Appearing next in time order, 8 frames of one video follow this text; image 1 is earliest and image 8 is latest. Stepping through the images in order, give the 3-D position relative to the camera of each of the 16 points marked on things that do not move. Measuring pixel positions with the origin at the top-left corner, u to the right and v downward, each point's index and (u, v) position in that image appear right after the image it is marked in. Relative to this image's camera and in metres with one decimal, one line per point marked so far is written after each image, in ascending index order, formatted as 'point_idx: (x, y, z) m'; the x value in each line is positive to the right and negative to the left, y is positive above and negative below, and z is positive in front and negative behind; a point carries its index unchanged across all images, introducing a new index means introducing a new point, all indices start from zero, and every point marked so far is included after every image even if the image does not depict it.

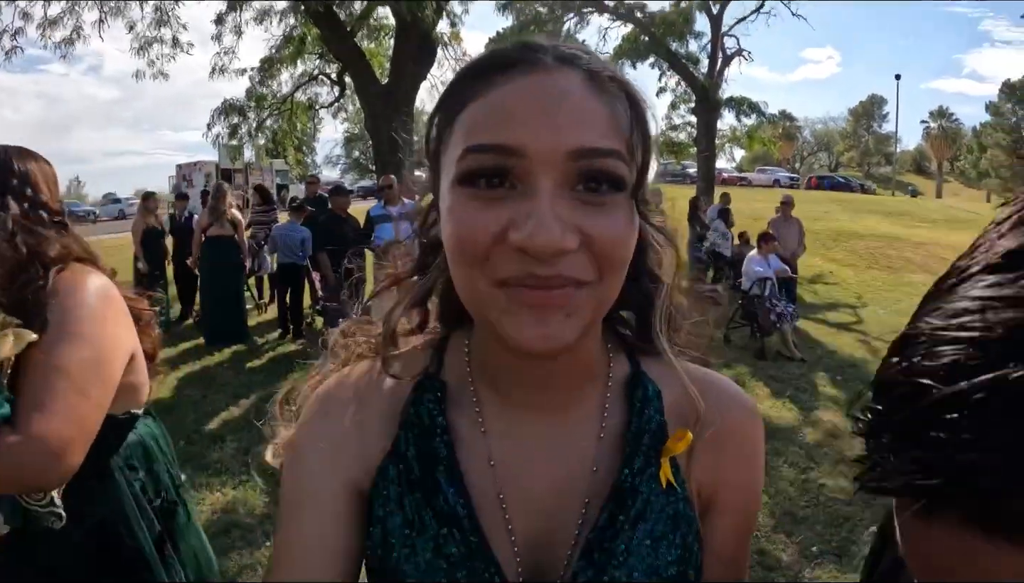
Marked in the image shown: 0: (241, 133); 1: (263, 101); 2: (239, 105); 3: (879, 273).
0: (-3.5, +2.2, +10.5) m
1: (-3.2, +2.6, +10.4) m
2: (-3.5, +2.6, +10.3) m
3: (+5.6, -0.3, +12.6) m
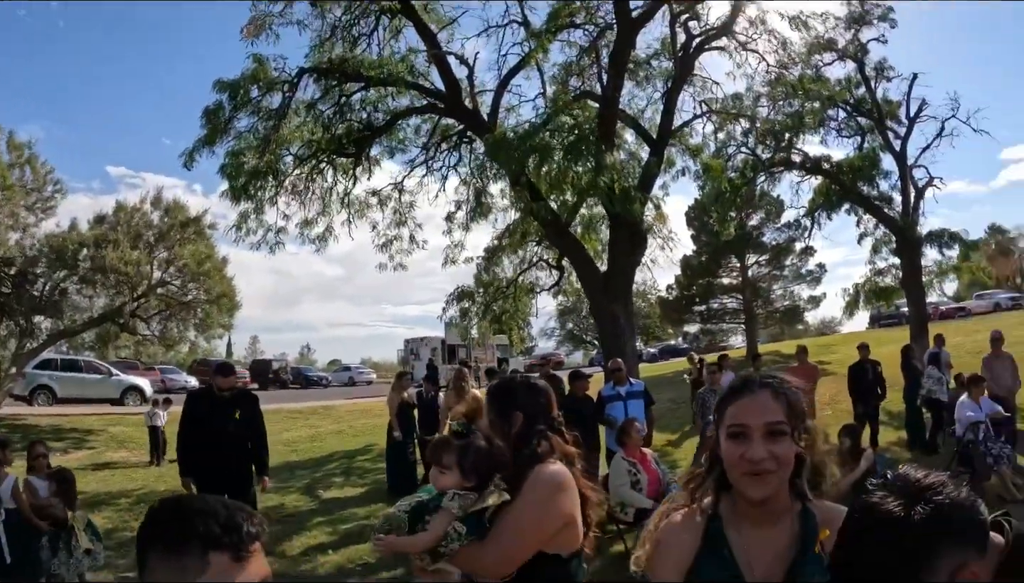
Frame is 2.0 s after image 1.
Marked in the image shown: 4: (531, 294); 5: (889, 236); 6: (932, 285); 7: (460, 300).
0: (-0.6, -0.2, +11.9) m
1: (-0.3, +0.2, +11.9) m
2: (-0.6, +0.1, +11.9) m
3: (+8.9, -2.3, +11.3) m
4: (+0.3, +0.1, +11.9) m
5: (+7.1, +1.0, +15.0) m
6: (+9.0, 0.0, +17.1) m
7: (-0.8, 0.0, +11.8) m
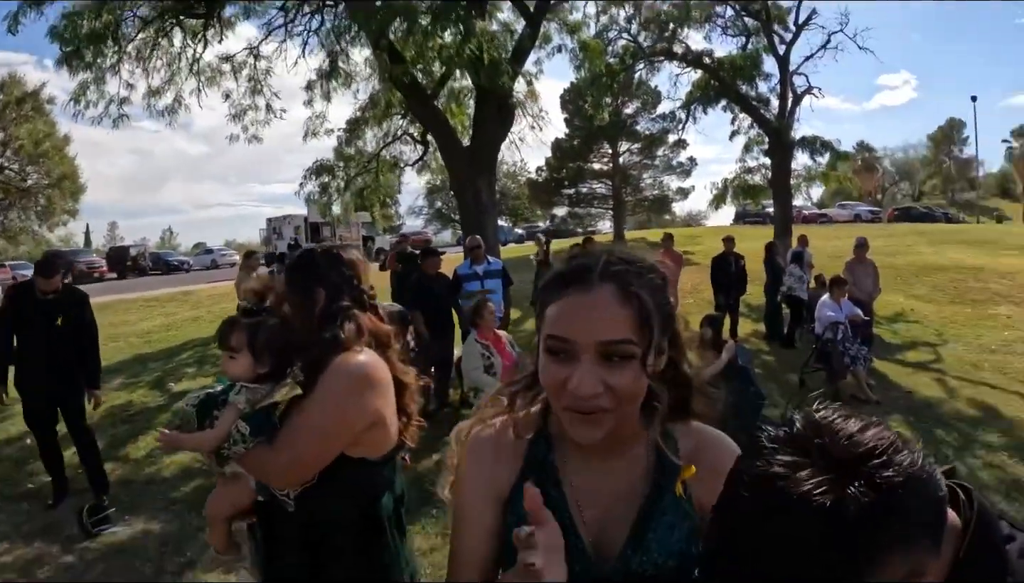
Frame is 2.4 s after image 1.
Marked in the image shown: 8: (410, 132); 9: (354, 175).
0: (-2.5, +1.4, +11.2) m
1: (-2.2, +1.8, +11.1) m
2: (-2.5, +1.8, +11.1) m
3: (+7.0, -0.8, +12.1) m
4: (-1.6, +1.7, +11.3) m
5: (+4.8, +3.0, +15.1) m
6: (+6.4, +2.2, +17.5) m
7: (-2.6, +1.6, +11.1) m
8: (-1.4, +2.2, +11.1) m
9: (-2.1, +1.6, +11.2) m
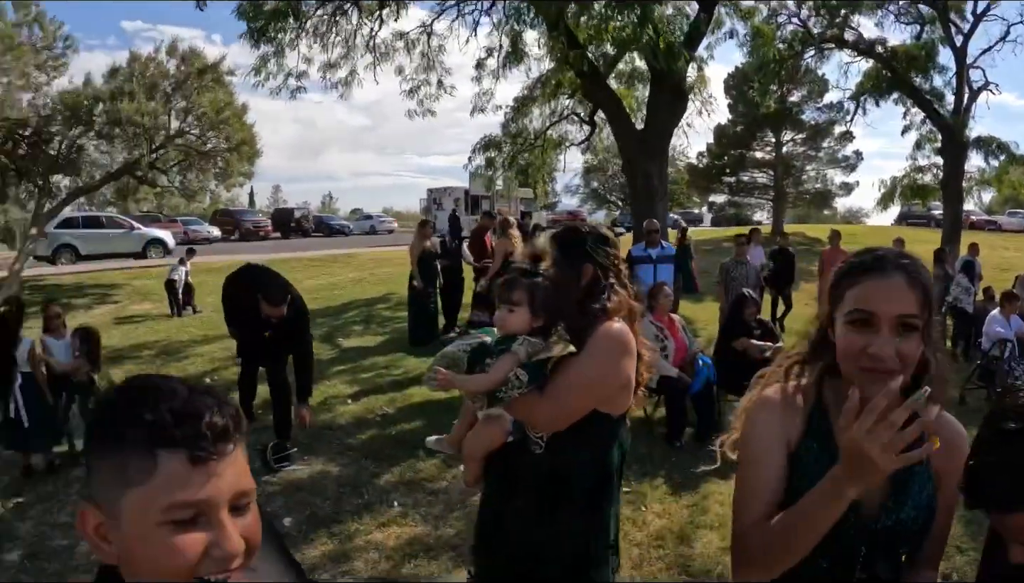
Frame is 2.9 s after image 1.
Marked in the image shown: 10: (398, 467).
0: (-0.3, +1.8, +11.5) m
1: (0.0, +2.2, +11.4) m
2: (-0.3, +2.2, +11.4) m
3: (+9.0, -1.1, +11.1) m
4: (+0.6, +2.1, +11.5) m
5: (+7.6, +2.9, +14.2) m
6: (+9.5, +2.1, +16.4) m
7: (-0.4, +2.0, +11.4) m
8: (+0.9, +2.5, +11.2) m
9: (+0.1, +2.0, +11.4) m
10: (-0.9, -1.3, +5.9) m
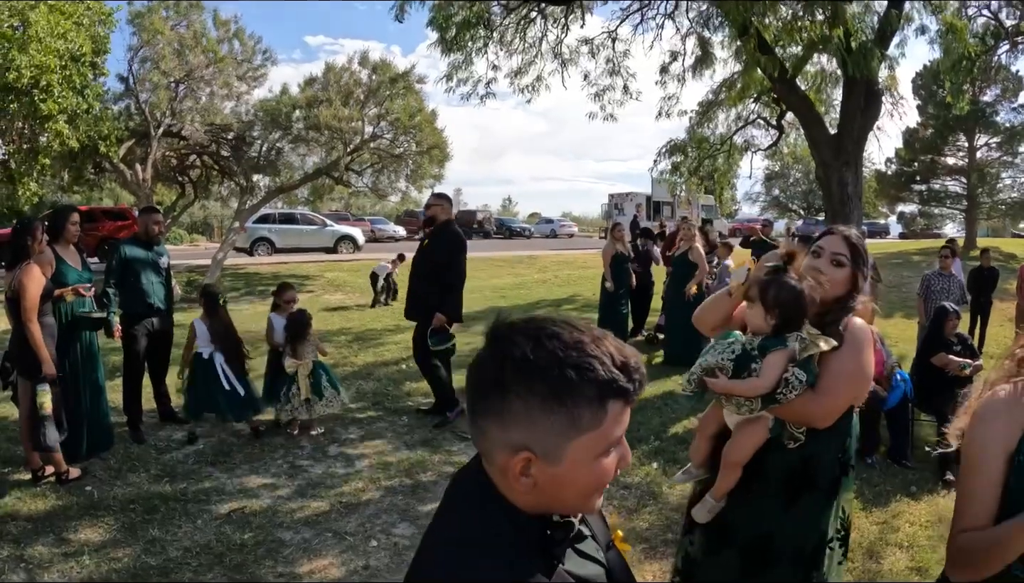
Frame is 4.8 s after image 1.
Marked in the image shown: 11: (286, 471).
0: (+2.3, +1.8, +11.5) m
1: (+2.6, +2.1, +11.3) m
2: (+2.3, +2.1, +11.4) m
3: (+11.2, -1.5, +9.4) m
4: (+3.2, +1.9, +11.3) m
5: (+10.5, +2.5, +12.7) m
6: (+12.8, +1.6, +14.5) m
7: (+2.1, +2.0, +11.5) m
8: (+3.3, +2.4, +11.0) m
9: (+2.6, +1.9, +11.4) m
10: (+0.5, -1.3, +6.2) m
11: (-1.8, -1.5, +6.5) m
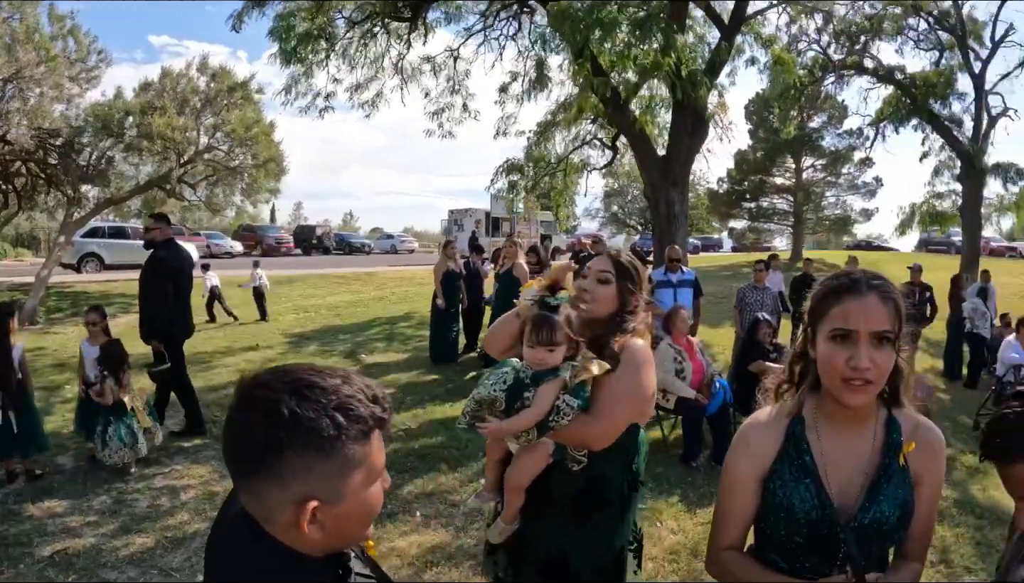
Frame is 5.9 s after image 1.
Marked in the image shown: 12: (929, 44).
0: (0.0, +1.5, +11.8) m
1: (+0.3, +1.9, +11.6) m
2: (0.0, +1.9, +11.7) m
3: (+9.2, -1.6, +11.1) m
4: (+0.9, +1.7, +11.7) m
5: (+7.9, +2.3, +14.4) m
6: (+9.8, +1.4, +16.5) m
7: (-0.1, +1.7, +11.7) m
8: (+1.1, +2.2, +11.5) m
9: (+0.4, +1.7, +11.7) m
10: (-0.8, -1.4, +6.1) m
11: (-3.1, -1.6, +6.1) m
12: (+7.0, +4.1, +13.4) m
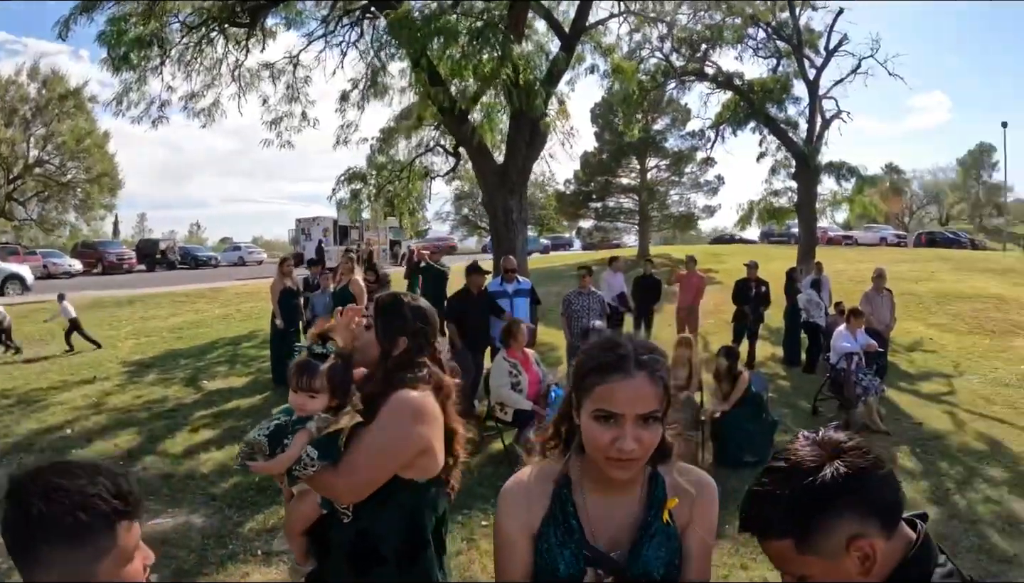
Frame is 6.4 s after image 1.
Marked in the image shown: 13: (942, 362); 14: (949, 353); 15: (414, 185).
0: (-2.1, +1.4, +11.5) m
1: (-1.7, +1.8, +11.4) m
2: (-2.1, +1.7, +11.3) m
3: (+7.3, -1.3, +12.2) m
4: (-1.2, +1.6, +11.5) m
5: (+5.3, +2.6, +15.2) m
6: (+7.0, +1.8, +17.6) m
7: (-2.2, +1.6, +11.3) m
8: (-0.9, +2.1, +11.3) m
9: (-1.7, +1.6, +11.4) m
10: (-1.8, -1.6, +5.8) m
11: (-4.1, -2.0, +5.4) m
12: (+4.5, +4.3, +14.0) m
13: (+6.9, -1.1, +13.0) m
14: (+7.5, -1.0, +13.6) m
15: (-1.3, +1.6, +11.6) m
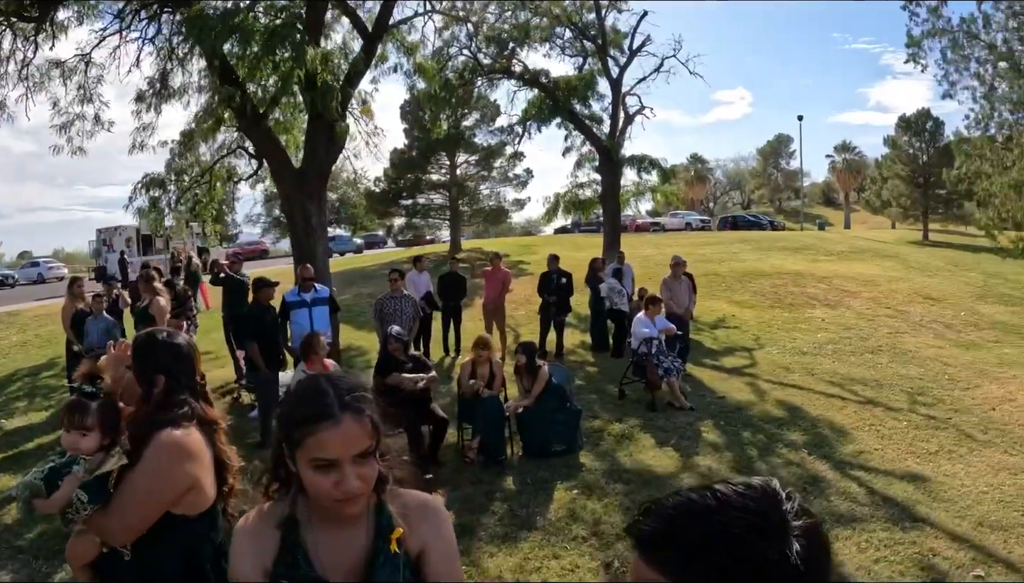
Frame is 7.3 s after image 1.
0: (-4.6, +1.2, +10.8) m
1: (-4.3, +1.6, +10.8) m
2: (-4.6, +1.5, +10.7) m
3: (+4.6, -0.9, +13.3) m
4: (-3.8, +1.5, +11.1) m
5: (+1.9, +2.8, +15.8) m
6: (+3.1, +2.1, +18.5) m
7: (-4.7, +1.4, +10.7) m
8: (-3.5, +2.0, +10.9) m
9: (-4.2, +1.4, +10.8) m
10: (-3.1, -1.8, +5.3) m
11: (-5.3, -2.3, +4.5) m
12: (+1.2, +4.5, +14.5) m
13: (+4.1, -0.8, +14.0) m
14: (+4.5, -0.7, +14.7) m
15: (-3.9, +1.4, +11.0) m
